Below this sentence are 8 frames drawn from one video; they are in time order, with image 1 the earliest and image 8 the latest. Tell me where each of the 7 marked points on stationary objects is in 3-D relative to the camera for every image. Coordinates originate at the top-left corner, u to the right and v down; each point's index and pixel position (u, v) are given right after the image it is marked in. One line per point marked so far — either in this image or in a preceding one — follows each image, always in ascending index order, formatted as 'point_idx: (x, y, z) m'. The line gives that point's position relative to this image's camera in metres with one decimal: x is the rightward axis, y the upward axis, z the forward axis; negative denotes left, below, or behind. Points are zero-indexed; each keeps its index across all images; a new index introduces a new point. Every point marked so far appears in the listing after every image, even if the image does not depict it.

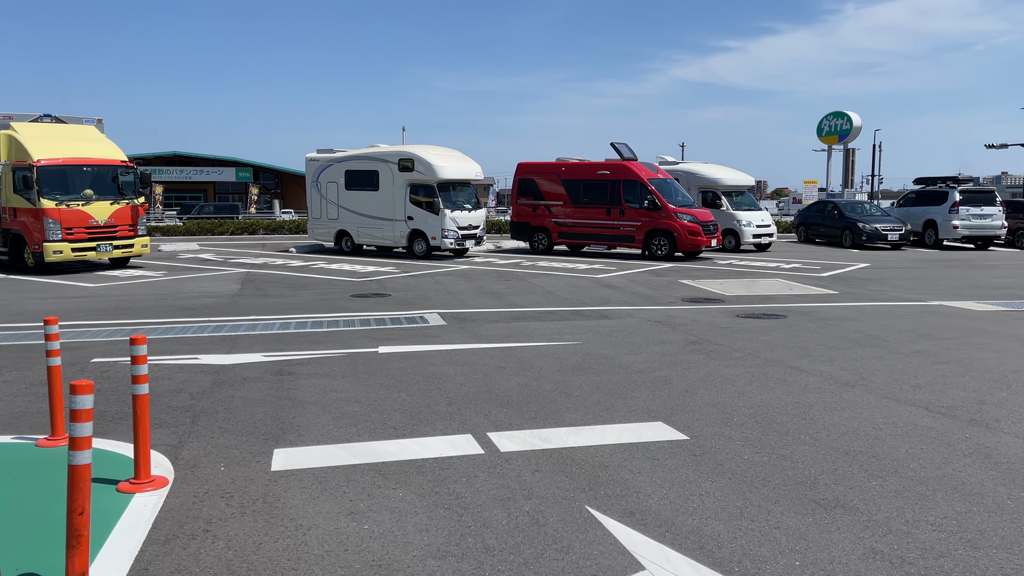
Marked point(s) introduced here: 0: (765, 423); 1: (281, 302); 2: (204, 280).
0: (+1.9, -1.0, +6.1) m
1: (-4.1, -0.3, +14.4) m
2: (-6.8, +0.2, +18.1) m
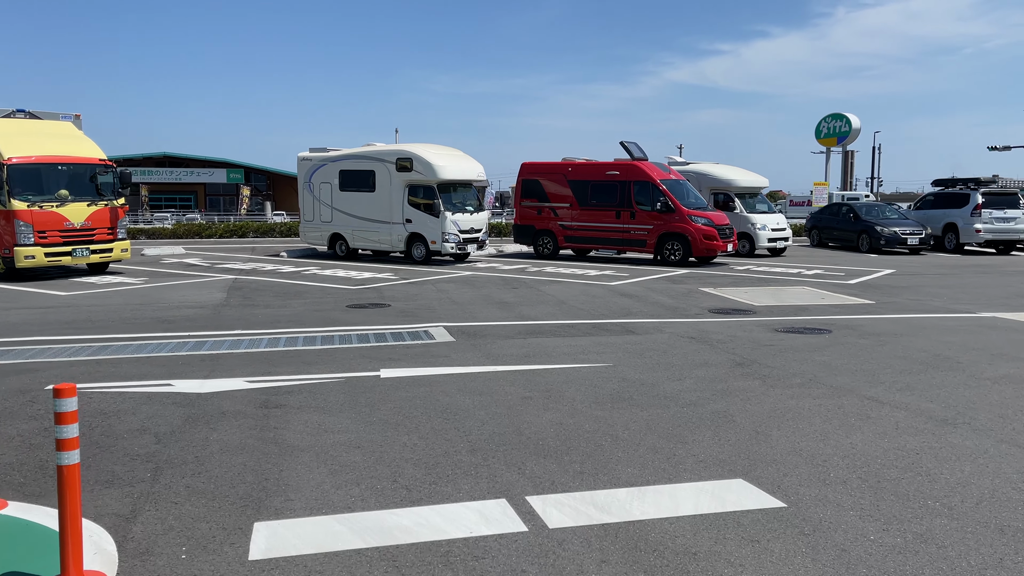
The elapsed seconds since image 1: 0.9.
0: (+2.1, -1.1, +4.8) m
1: (-3.9, -0.4, +13.2) m
2: (-6.7, 0.0, +16.8) m
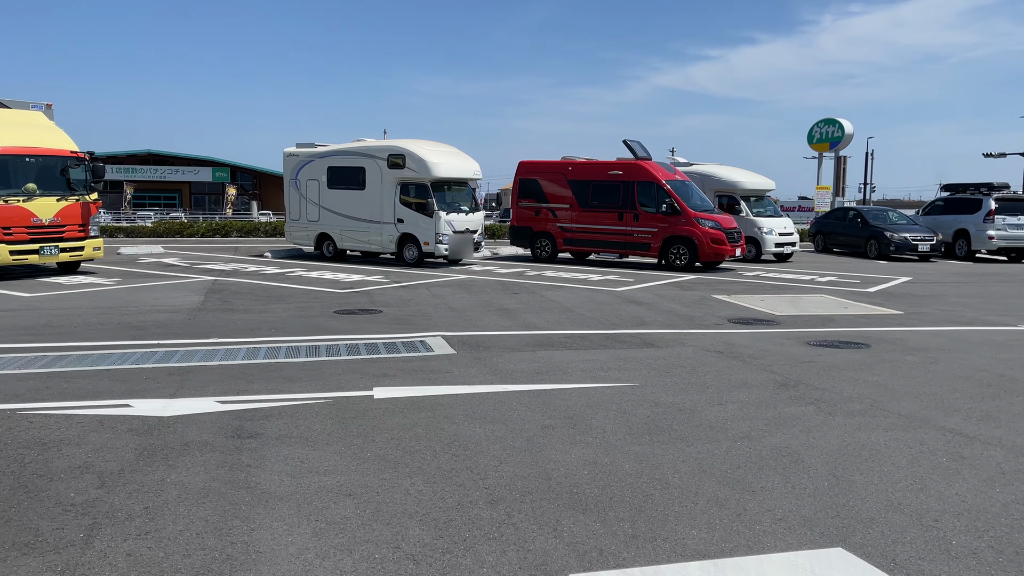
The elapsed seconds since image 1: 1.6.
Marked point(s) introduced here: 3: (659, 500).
0: (+2.3, -1.2, +3.8) m
1: (-3.9, -0.5, +12.0) m
2: (-6.7, 0.0, +15.6) m
3: (+0.8, -1.2, +4.5) m
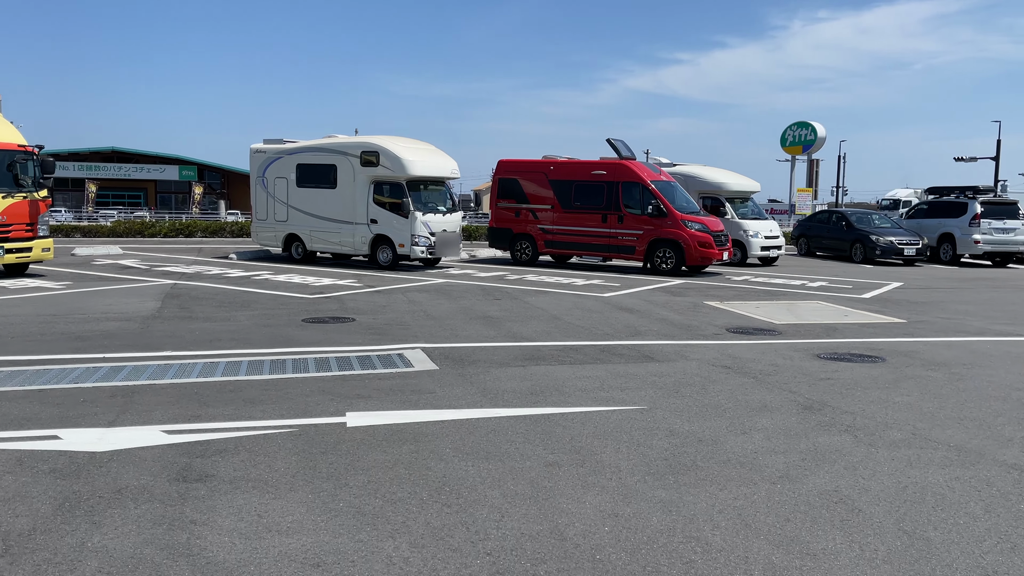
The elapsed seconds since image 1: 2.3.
0: (+2.4, -1.3, +3.0) m
1: (-4.1, -0.6, +11.0) m
2: (-7.0, -0.1, +14.5) m
3: (+0.8, -1.2, +3.6) m
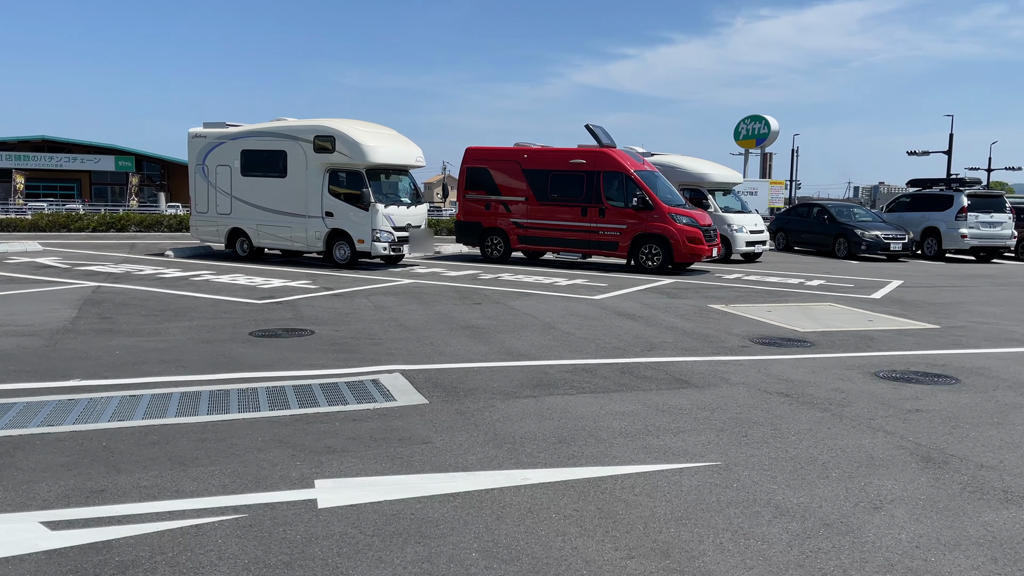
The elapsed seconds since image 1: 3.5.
0: (+2.8, -1.4, +1.4) m
1: (-4.1, -0.6, +8.9) m
2: (-7.3, -0.2, +12.2) m
3: (+1.2, -1.4, +1.9) m
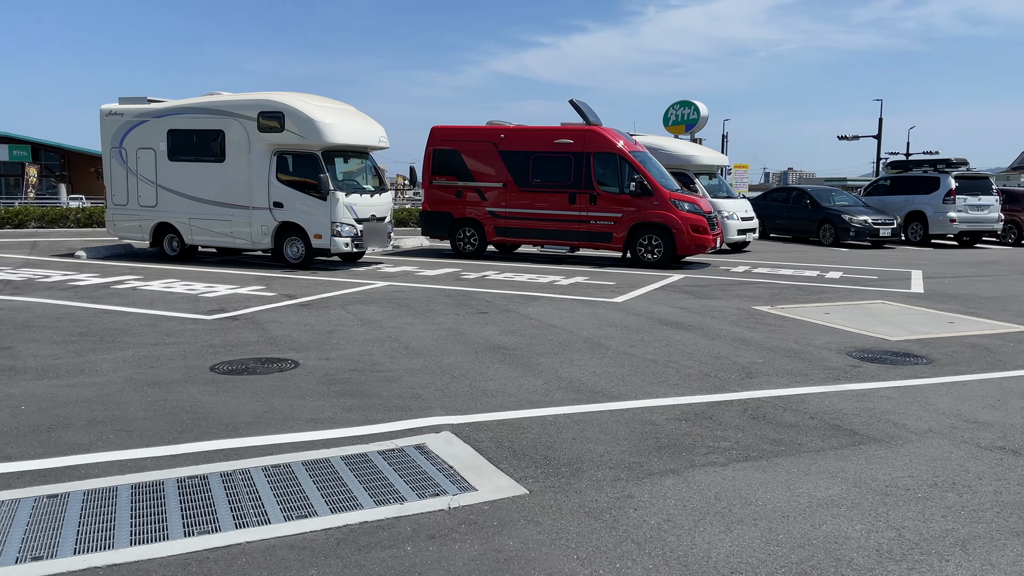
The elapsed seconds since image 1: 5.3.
0: (+4.1, -1.6, -0.6) m
1: (-3.6, -0.8, +6.3) m
2: (-7.0, -0.4, +9.3) m
3: (+2.4, -1.5, -0.2) m
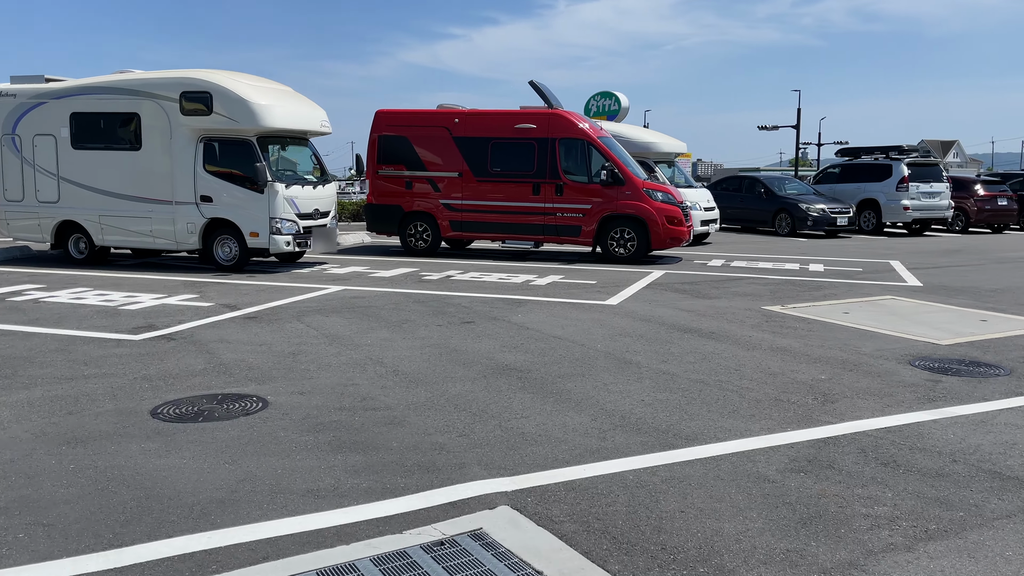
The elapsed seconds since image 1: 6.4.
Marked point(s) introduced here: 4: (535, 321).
0: (+5.0, -1.6, -1.5) m
1: (-3.3, -1.0, +4.5) m
2: (-7.0, -0.6, +7.1) m
3: (+3.4, -1.6, -1.3) m
4: (+0.2, -0.4, +8.8) m
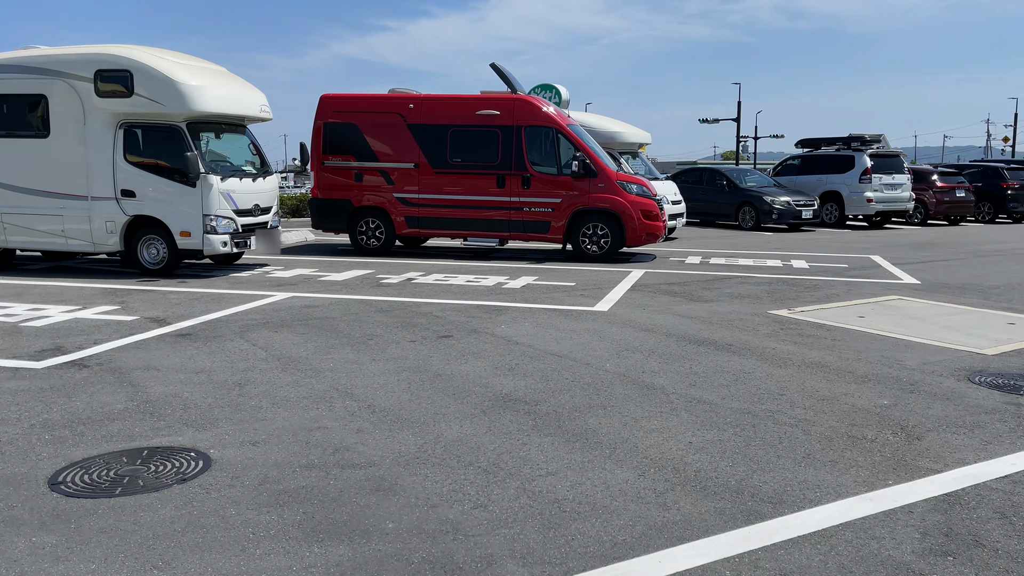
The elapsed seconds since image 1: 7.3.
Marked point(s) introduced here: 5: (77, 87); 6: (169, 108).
0: (+5.7, -1.7, -2.3) m
1: (-3.1, -1.1, +3.1) m
2: (-7.0, -0.8, +5.4) m
3: (+4.0, -1.7, -2.3) m
4: (+0.1, -0.4, +7.6) m
5: (-6.0, +2.8, +11.2) m
6: (-4.6, +2.4, +11.0) m
